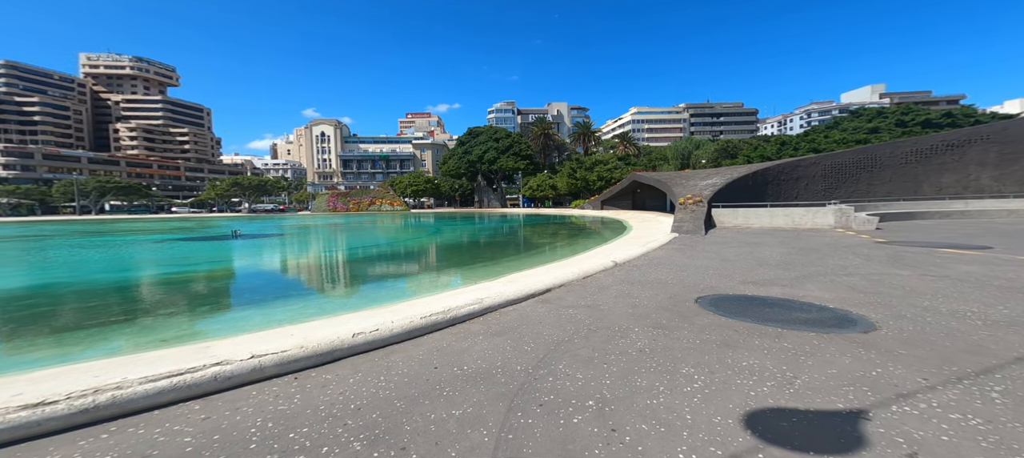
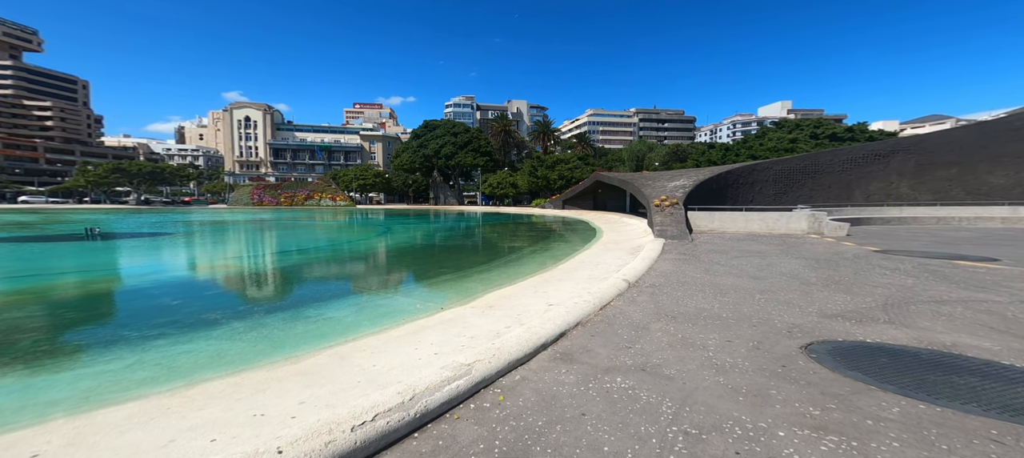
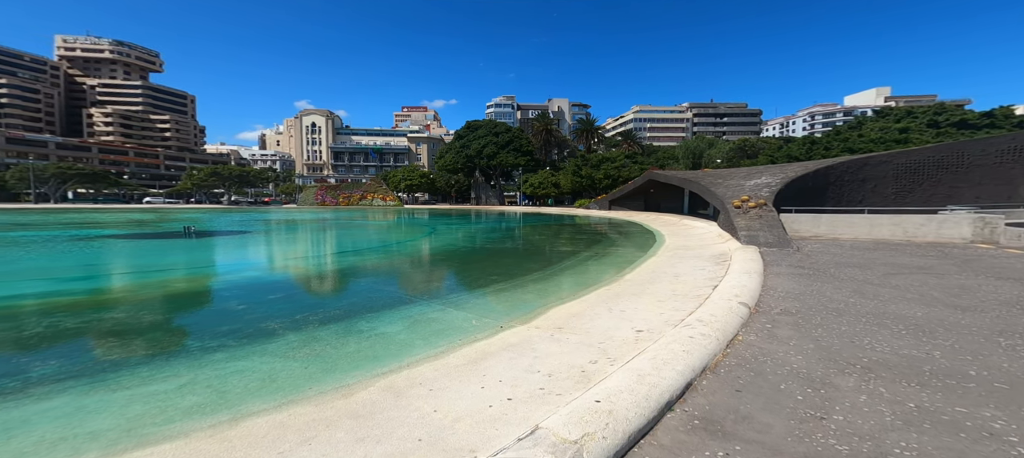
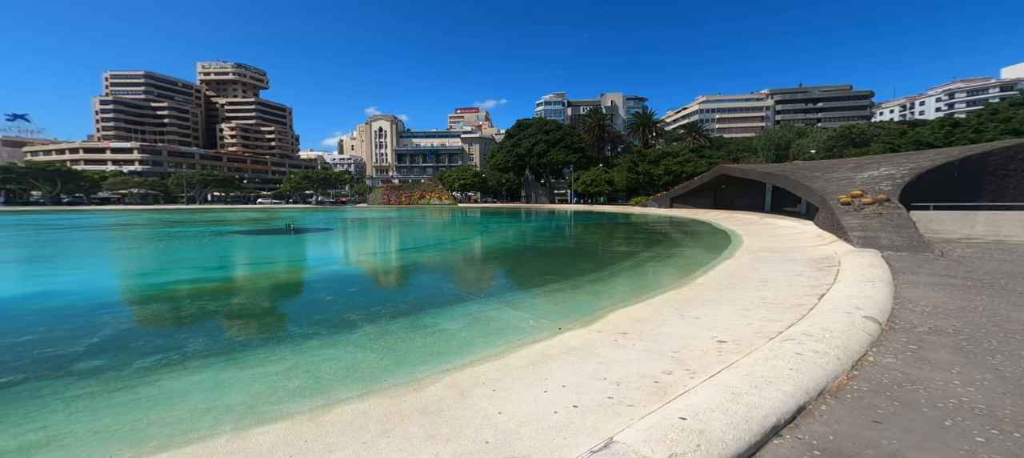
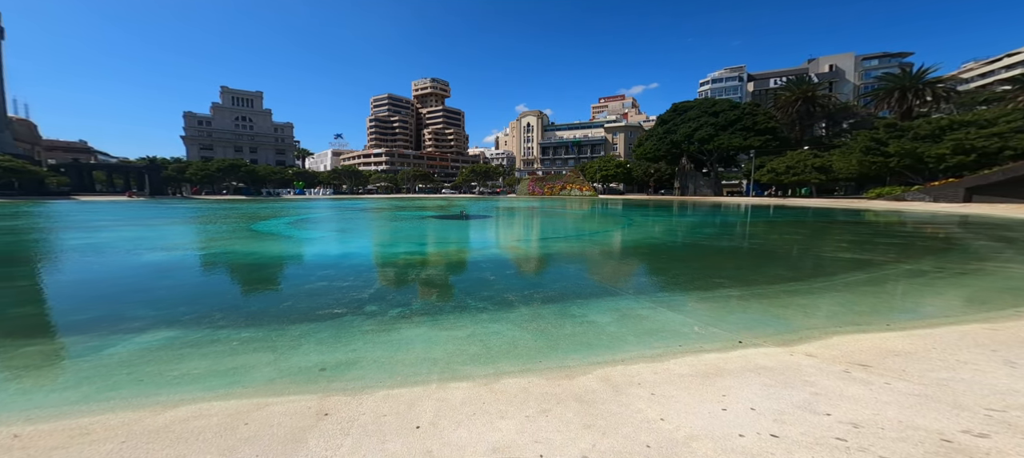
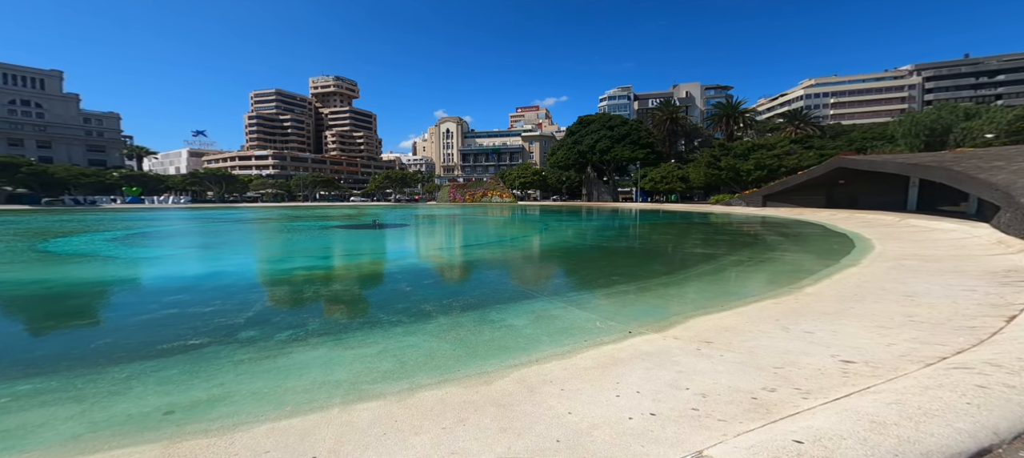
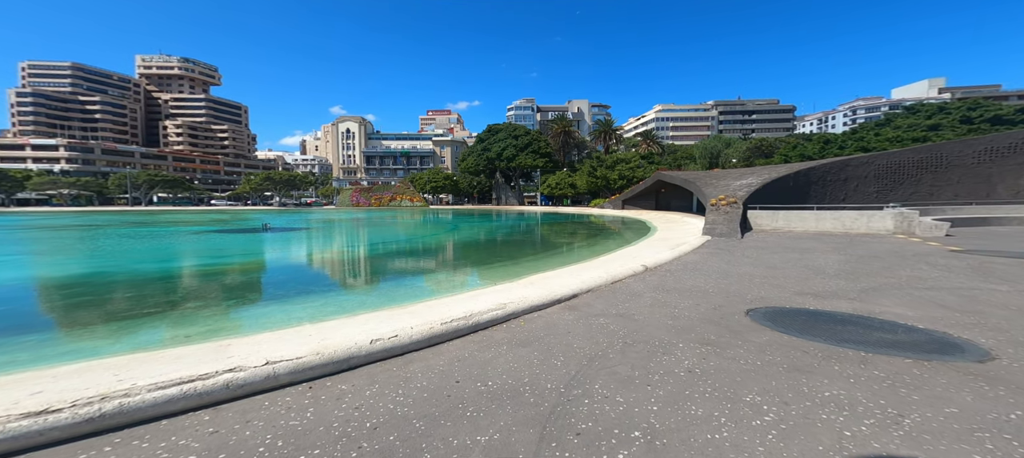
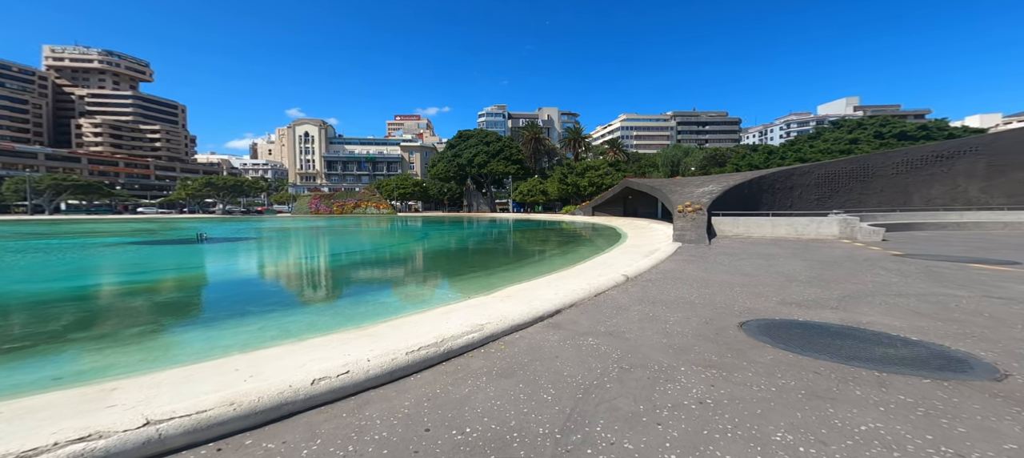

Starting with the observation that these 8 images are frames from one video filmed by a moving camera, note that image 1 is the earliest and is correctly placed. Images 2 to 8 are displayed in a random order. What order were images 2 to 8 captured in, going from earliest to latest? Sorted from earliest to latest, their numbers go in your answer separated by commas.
7, 8, 2, 3, 4, 6, 5
